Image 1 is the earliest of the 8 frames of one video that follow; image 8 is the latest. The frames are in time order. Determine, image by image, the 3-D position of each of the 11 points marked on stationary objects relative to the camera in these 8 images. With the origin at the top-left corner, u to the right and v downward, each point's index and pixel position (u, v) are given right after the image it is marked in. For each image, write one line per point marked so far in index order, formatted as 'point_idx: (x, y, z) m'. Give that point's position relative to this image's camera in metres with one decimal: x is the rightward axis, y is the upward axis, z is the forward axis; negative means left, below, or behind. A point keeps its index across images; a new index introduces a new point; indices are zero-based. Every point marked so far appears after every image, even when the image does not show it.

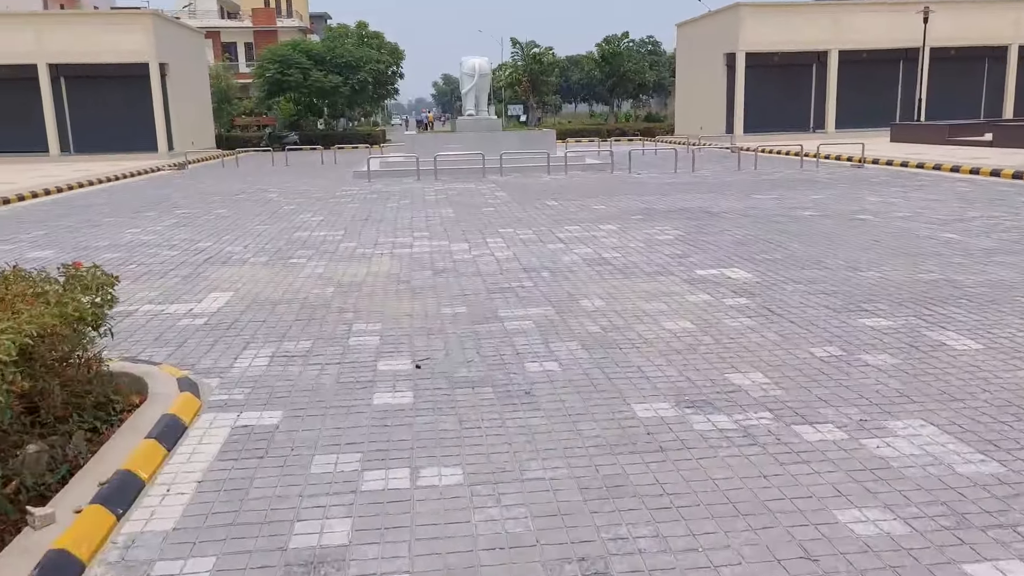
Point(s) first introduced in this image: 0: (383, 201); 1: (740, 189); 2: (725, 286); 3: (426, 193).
0: (-2.3, +1.5, +14.4) m
1: (+4.0, +1.7, +14.6) m
2: (+1.7, 0.0, +6.7) m
3: (-1.6, +1.8, +15.7) m
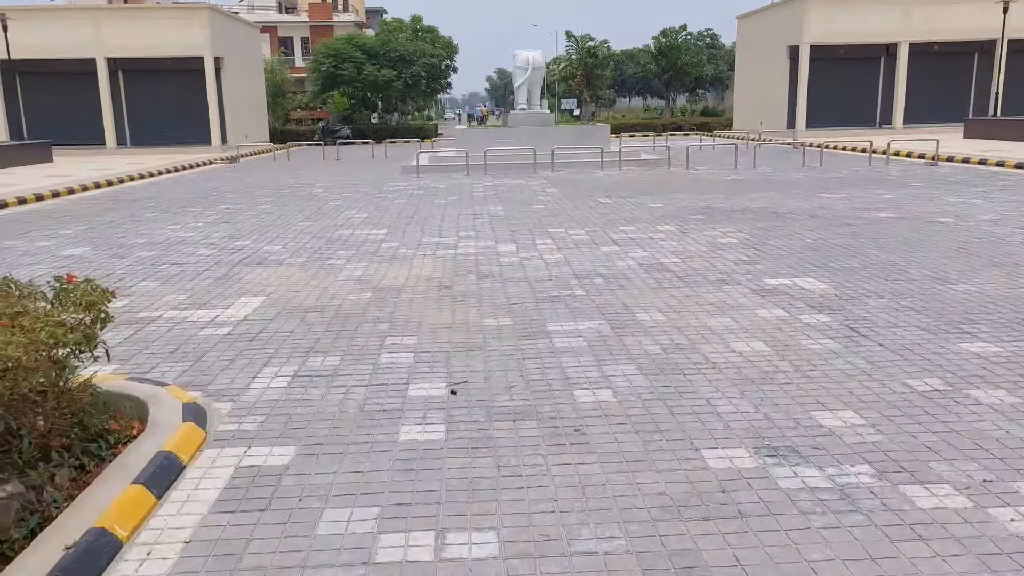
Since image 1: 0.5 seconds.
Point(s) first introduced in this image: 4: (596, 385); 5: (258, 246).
0: (-1.4, +1.5, +13.9) m
1: (+4.9, +1.7, +13.7) m
2: (+2.1, -0.1, +6.0) m
3: (-0.7, +1.8, +15.2) m
4: (+0.4, -0.5, +4.2) m
5: (-2.8, +0.5, +9.1) m
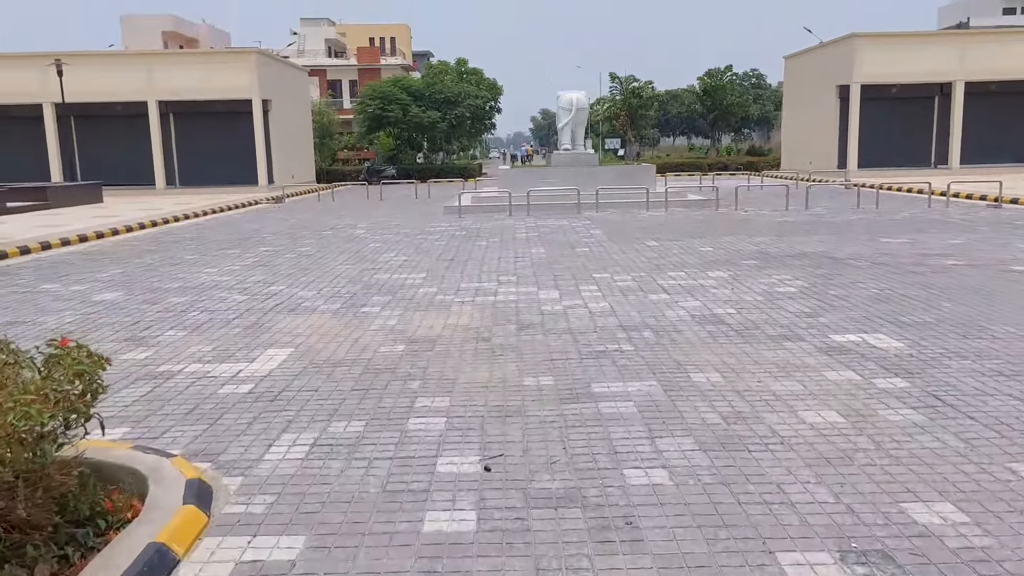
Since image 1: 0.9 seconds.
0: (-0.7, +0.8, +13.6) m
1: (+5.6, +0.9, +13.1) m
2: (+2.4, -0.5, +5.5) m
3: (+0.1, +1.0, +14.8) m
4: (+0.6, -0.8, +3.7) m
5: (-2.3, 0.0, +8.8) m
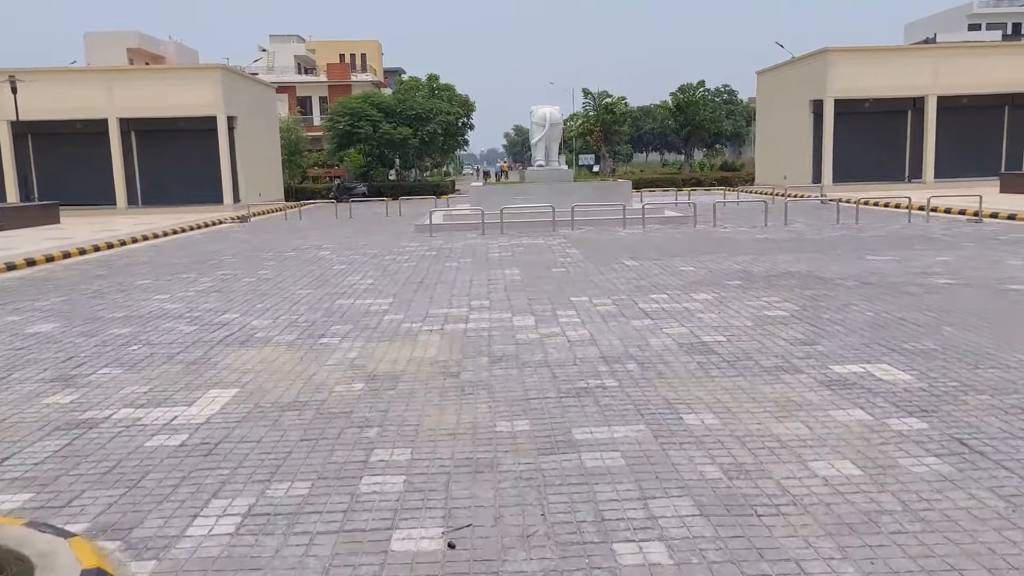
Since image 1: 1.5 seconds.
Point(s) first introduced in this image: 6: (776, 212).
0: (-1.1, +0.4, +13.0) m
1: (+5.2, +0.6, +12.7) m
2: (+2.2, -0.6, +4.9) m
3: (-0.4, +0.7, +14.3) m
4: (+0.5, -0.9, +3.2) m
5: (-2.6, -0.3, +8.2) m
6: (+6.3, +1.8, +19.4) m
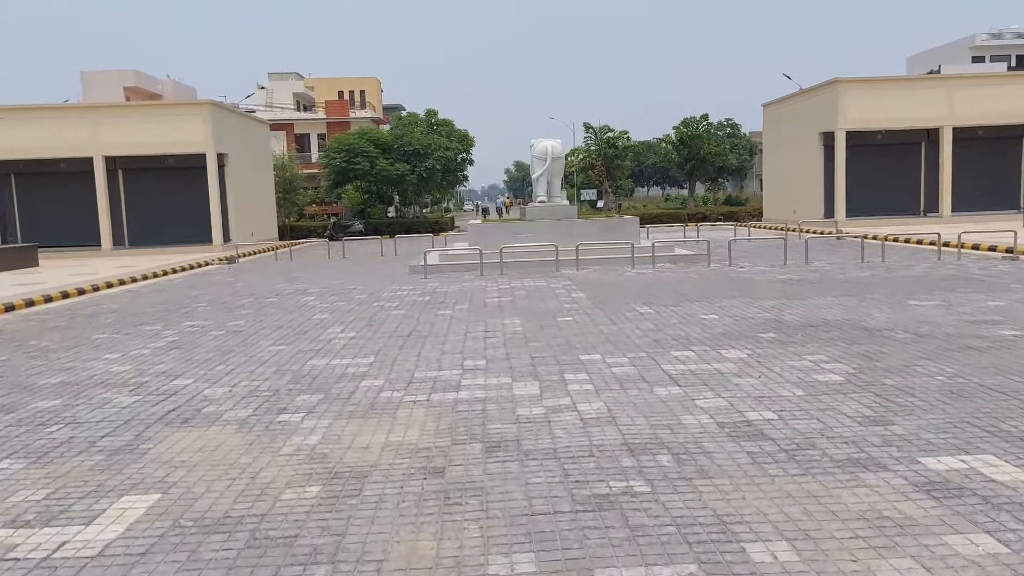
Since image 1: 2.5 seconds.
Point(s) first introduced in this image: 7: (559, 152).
0: (-1.1, -0.3, +11.8) m
1: (+5.2, 0.0, +11.5) m
2: (+2.2, -1.0, +3.7) m
3: (-0.4, -0.1, +13.1) m
4: (+0.5, -1.2, +1.9) m
5: (-2.6, -0.8, +6.9) m
6: (+6.3, +0.9, +18.3) m
7: (+1.1, +3.2, +19.5) m
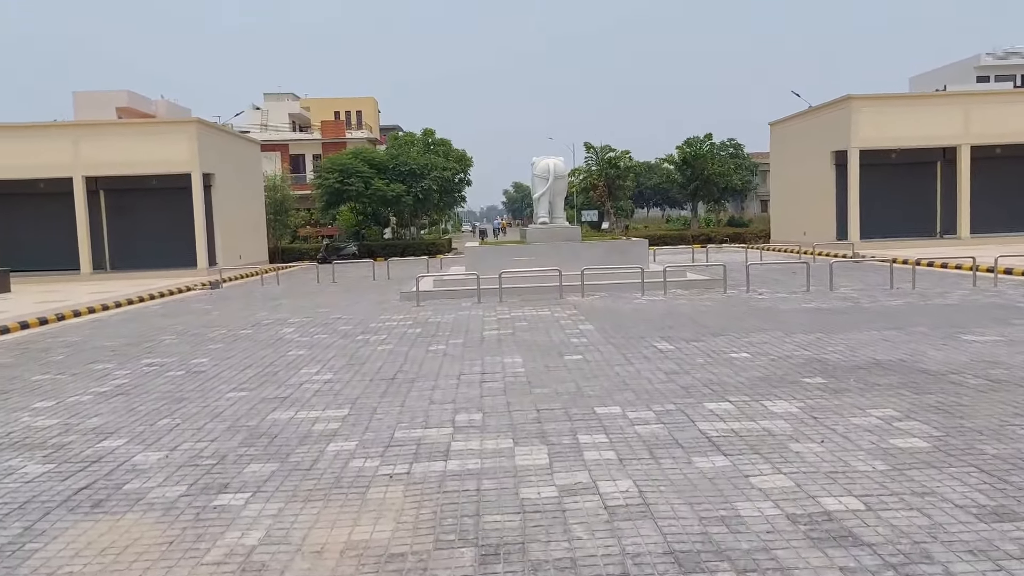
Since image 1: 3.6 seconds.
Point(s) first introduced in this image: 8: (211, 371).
0: (-1.1, -0.7, +10.5) m
1: (+5.2, -0.4, +10.3) m
2: (+2.2, -1.2, +2.4) m
3: (-0.4, -0.5, +11.8) m
4: (+0.5, -1.4, +0.6) m
5: (-2.6, -1.1, +5.7) m
6: (+6.2, +0.3, +17.1) m
7: (+1.1, +2.6, +18.4) m
8: (-3.3, -0.9, +9.0) m
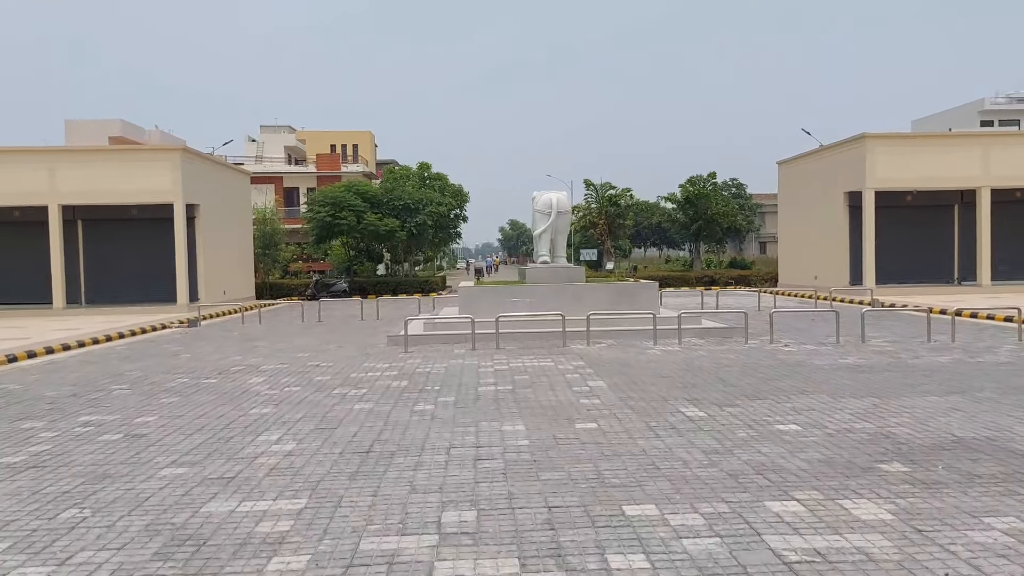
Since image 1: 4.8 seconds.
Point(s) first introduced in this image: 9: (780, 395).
0: (-1.1, -1.2, +9.1) m
1: (+5.2, -1.1, +8.9) m
2: (+2.3, -1.4, +1.0) m
3: (-0.4, -1.1, +10.4) m
4: (+0.6, -1.5, -0.8) m
5: (-2.6, -1.4, +4.2) m
6: (+6.2, -0.6, +15.7) m
7: (+1.1, +1.7, +17.1) m
8: (-3.3, -1.3, +7.6) m
9: (+2.8, -1.1, +8.6) m
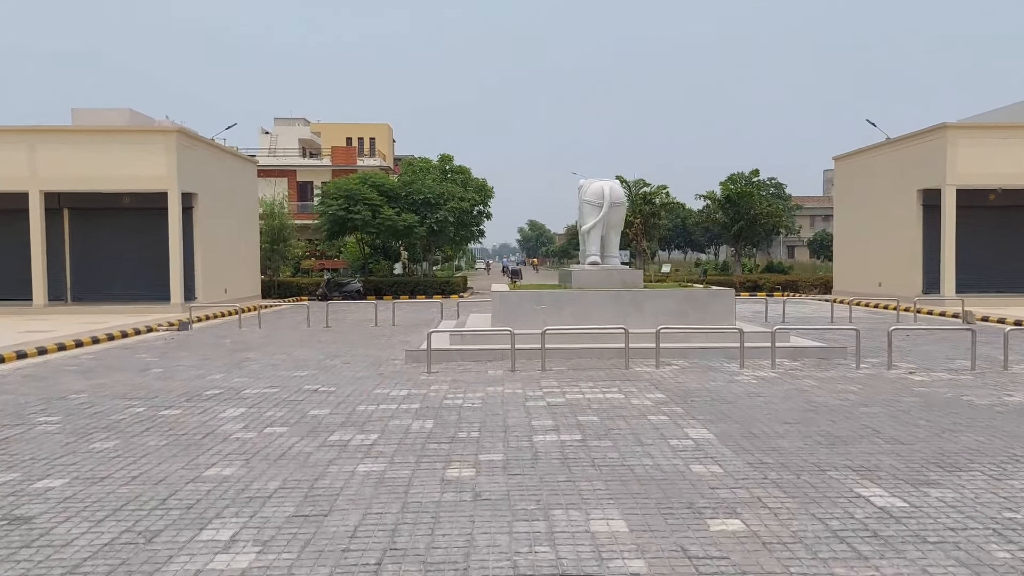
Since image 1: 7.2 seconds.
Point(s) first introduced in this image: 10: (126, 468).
0: (-0.5, -1.3, +6.4) m
1: (+5.8, -1.2, +6.0) m
2: (+2.7, -1.5, -1.8) m
3: (+0.2, -1.2, +7.7) m
4: (+0.9, -1.6, -3.6) m
5: (-2.1, -1.4, +1.5) m
6: (+6.9, -0.8, +12.9) m
7: (+1.9, +1.6, +14.3) m
8: (-2.8, -1.4, +4.9) m
9: (+3.3, -1.2, +5.8) m
10: (-2.8, -1.3, +6.1) m
